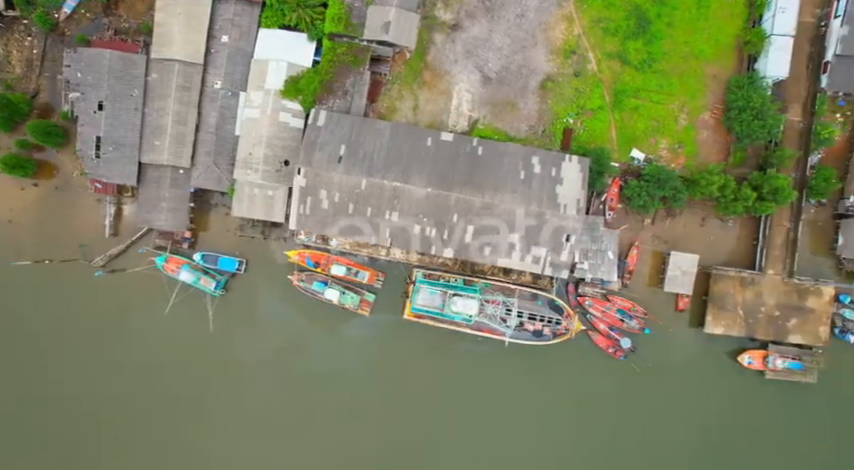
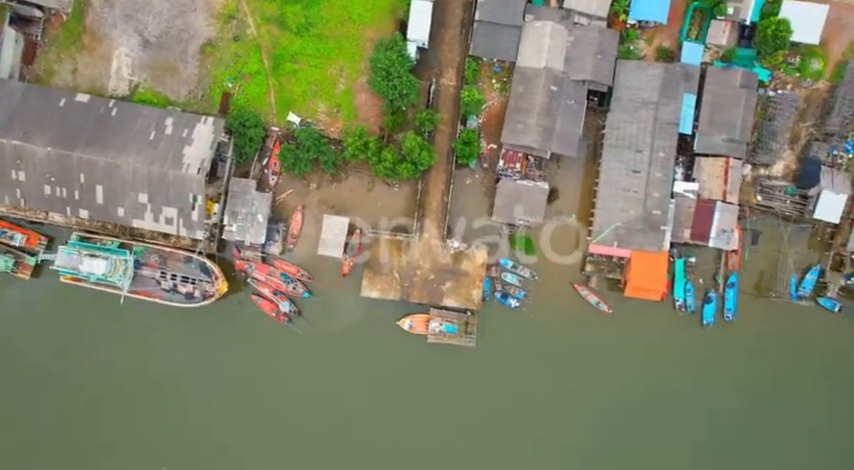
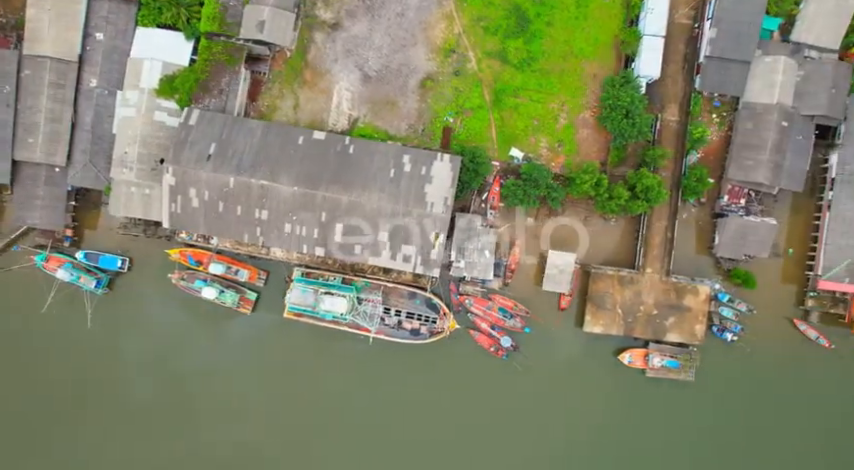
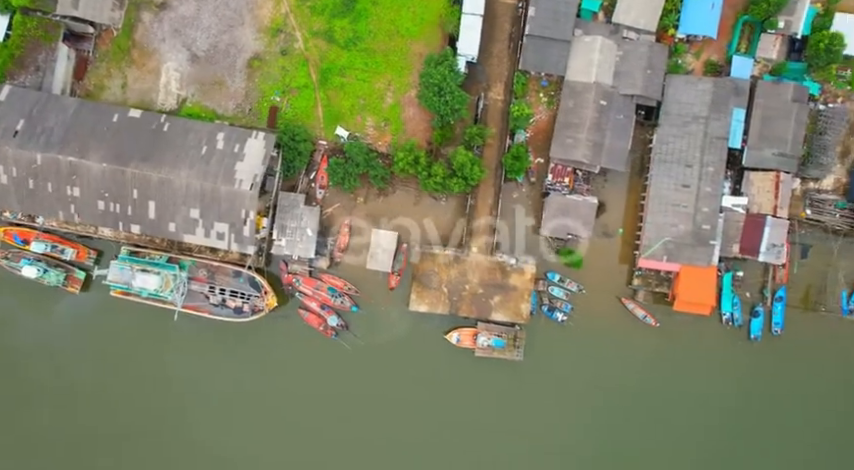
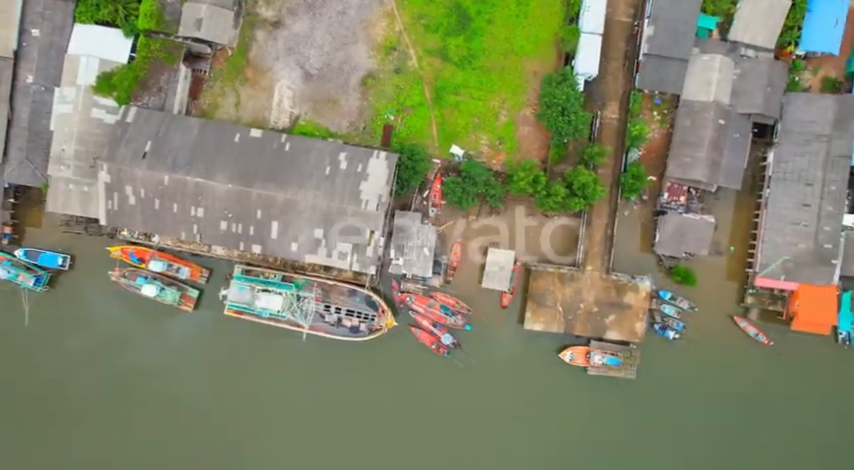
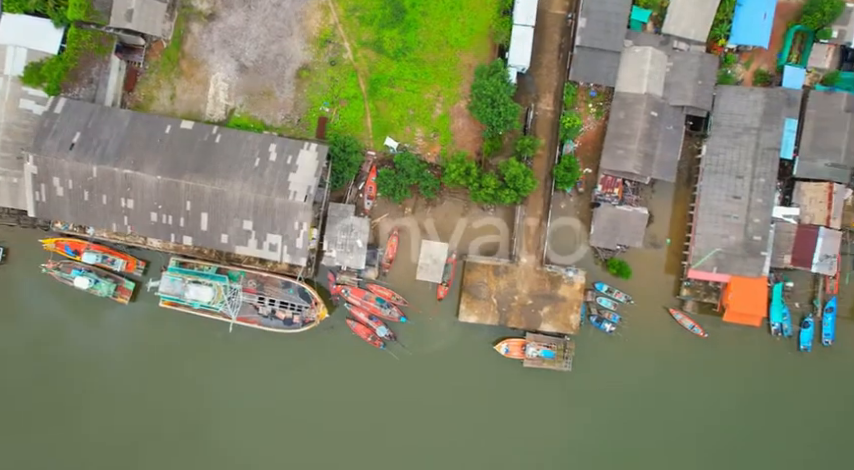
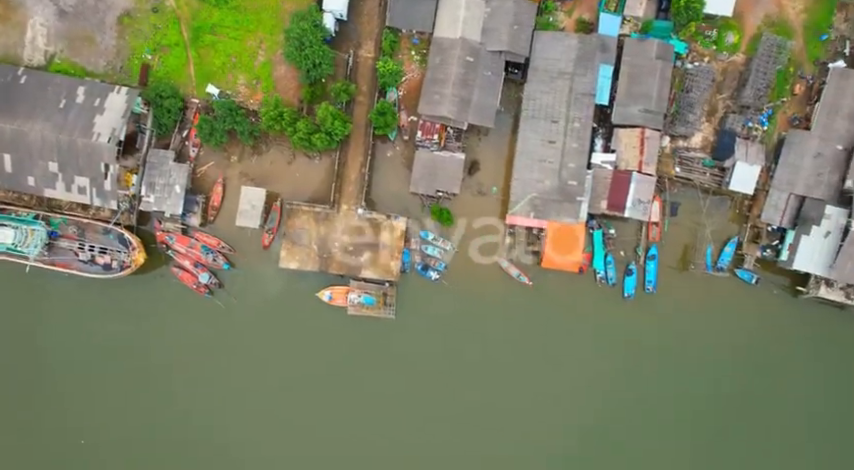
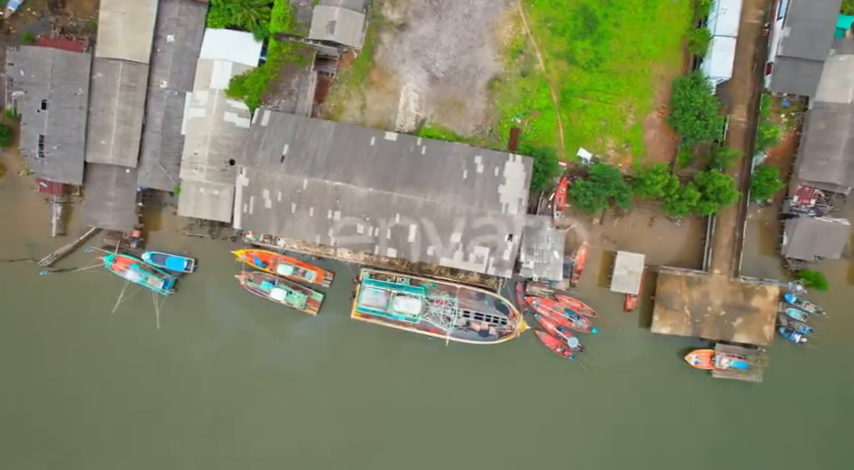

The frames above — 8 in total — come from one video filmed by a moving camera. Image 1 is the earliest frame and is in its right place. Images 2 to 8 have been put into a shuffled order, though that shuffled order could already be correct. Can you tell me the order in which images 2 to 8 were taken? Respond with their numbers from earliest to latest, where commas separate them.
8, 3, 5, 6, 4, 2, 7
